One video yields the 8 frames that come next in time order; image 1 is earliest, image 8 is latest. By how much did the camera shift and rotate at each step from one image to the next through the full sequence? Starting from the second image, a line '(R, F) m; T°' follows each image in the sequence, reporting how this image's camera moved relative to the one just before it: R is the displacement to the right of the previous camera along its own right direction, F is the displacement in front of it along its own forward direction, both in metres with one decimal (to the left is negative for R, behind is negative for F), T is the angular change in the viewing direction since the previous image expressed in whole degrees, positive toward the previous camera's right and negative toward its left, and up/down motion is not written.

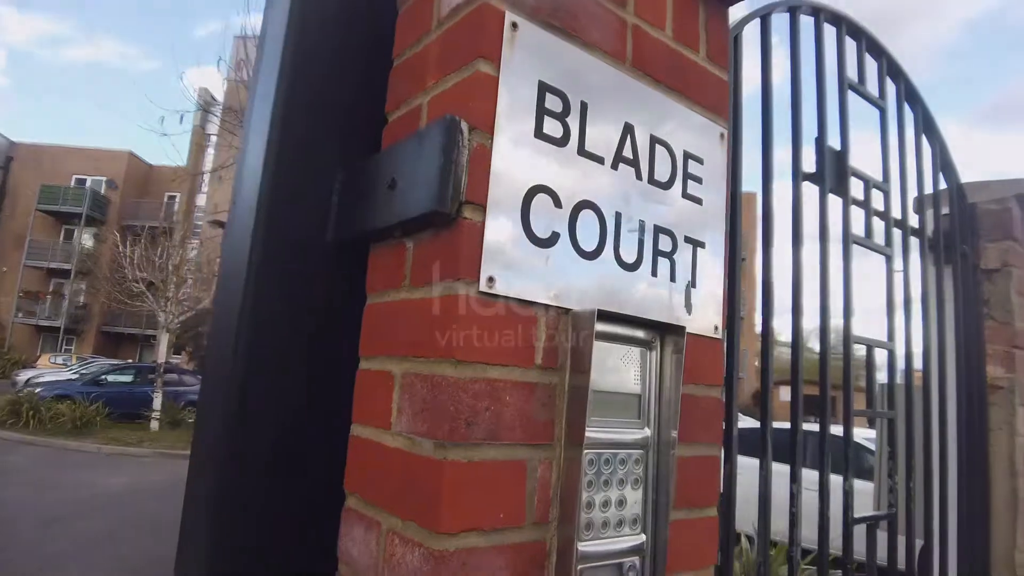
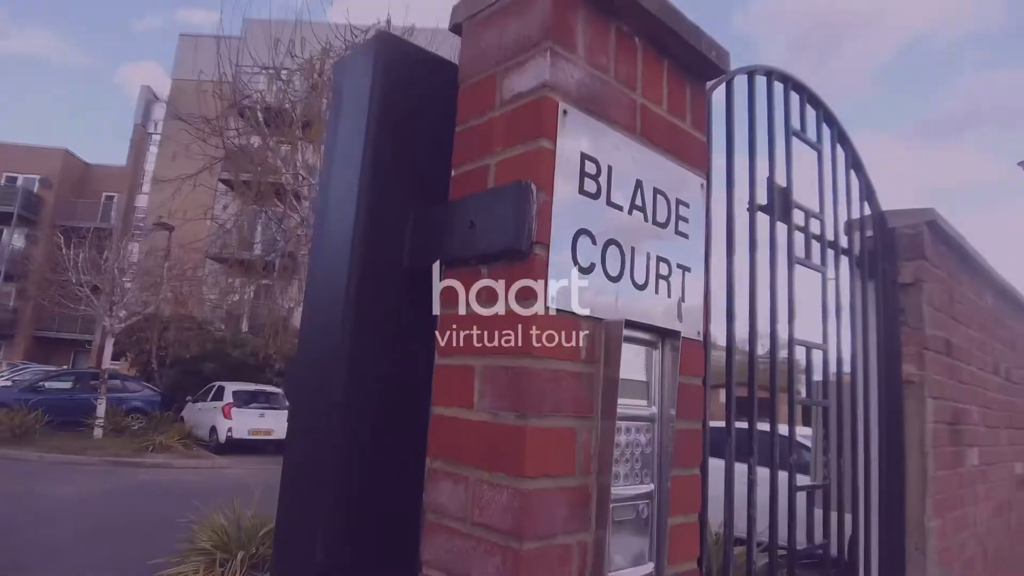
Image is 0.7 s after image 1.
(-0.2, -0.3) m; +5°
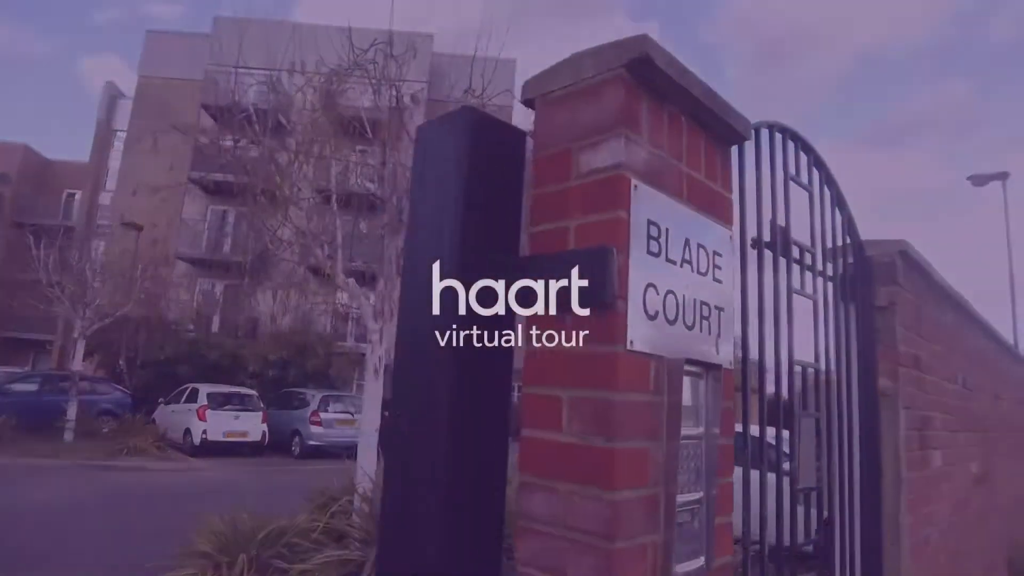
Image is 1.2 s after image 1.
(-0.2, -0.2) m; +3°
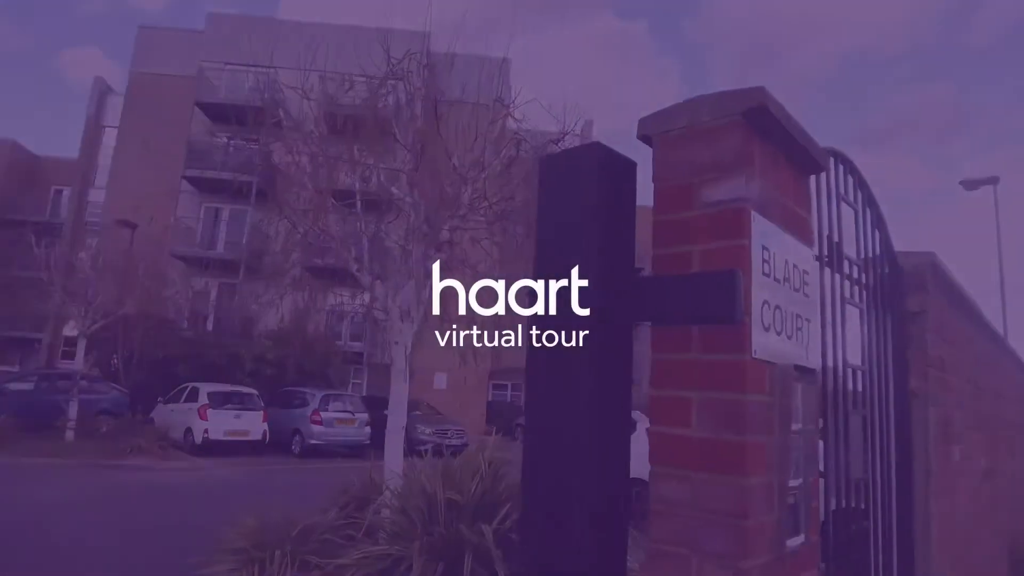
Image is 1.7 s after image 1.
(-0.4, -0.2) m; +1°
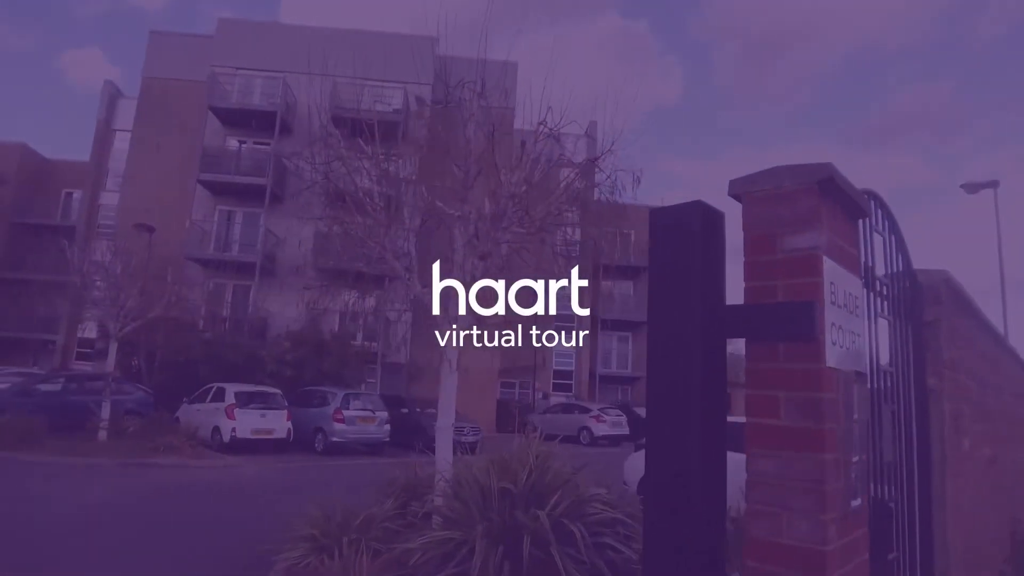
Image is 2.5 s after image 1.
(-0.4, -0.5) m; 0°
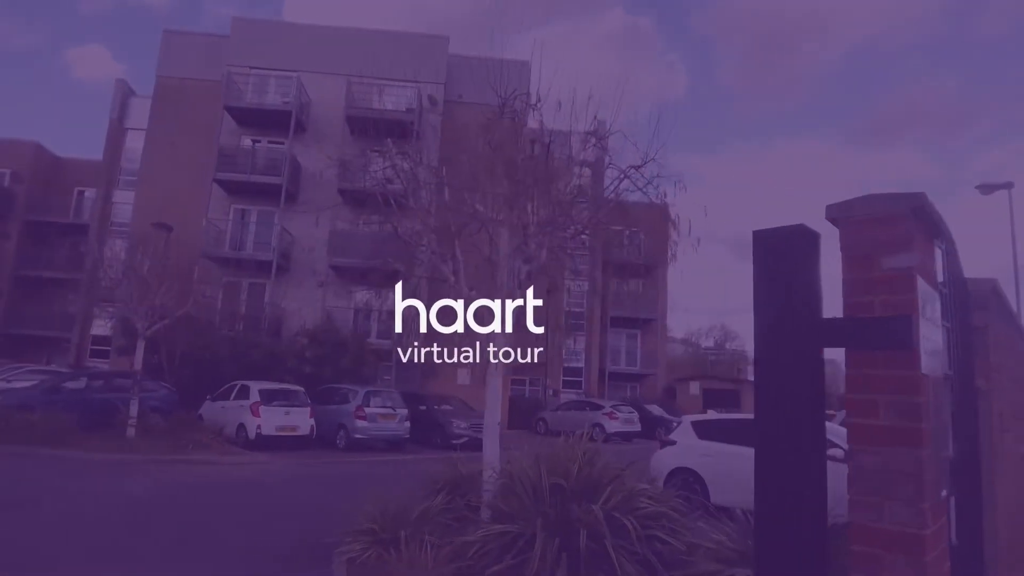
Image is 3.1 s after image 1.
(-0.5, -0.3) m; 0°
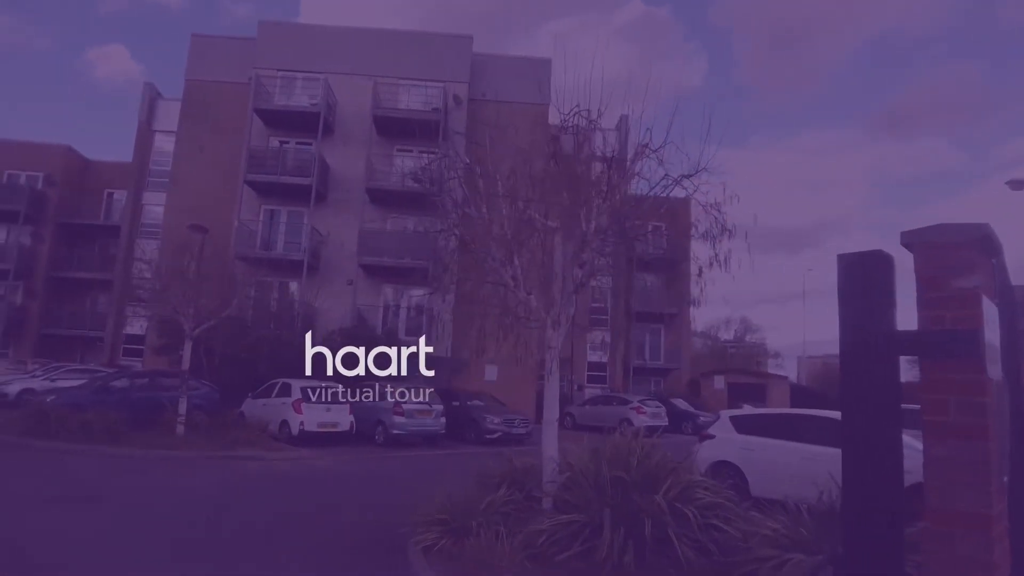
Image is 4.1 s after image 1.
(-0.5, -0.4) m; -1°
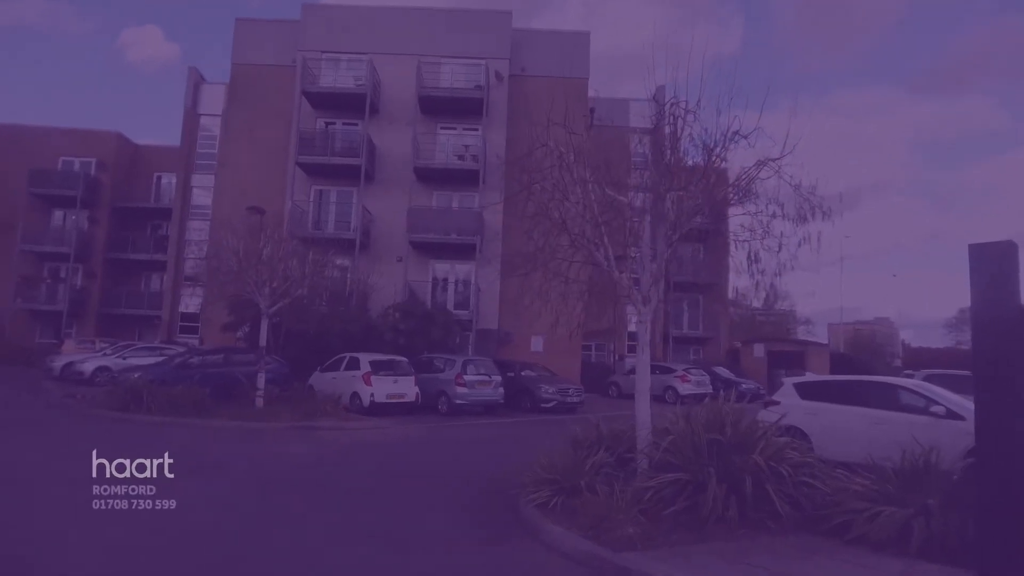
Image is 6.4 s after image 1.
(-0.8, -0.6) m; -2°
